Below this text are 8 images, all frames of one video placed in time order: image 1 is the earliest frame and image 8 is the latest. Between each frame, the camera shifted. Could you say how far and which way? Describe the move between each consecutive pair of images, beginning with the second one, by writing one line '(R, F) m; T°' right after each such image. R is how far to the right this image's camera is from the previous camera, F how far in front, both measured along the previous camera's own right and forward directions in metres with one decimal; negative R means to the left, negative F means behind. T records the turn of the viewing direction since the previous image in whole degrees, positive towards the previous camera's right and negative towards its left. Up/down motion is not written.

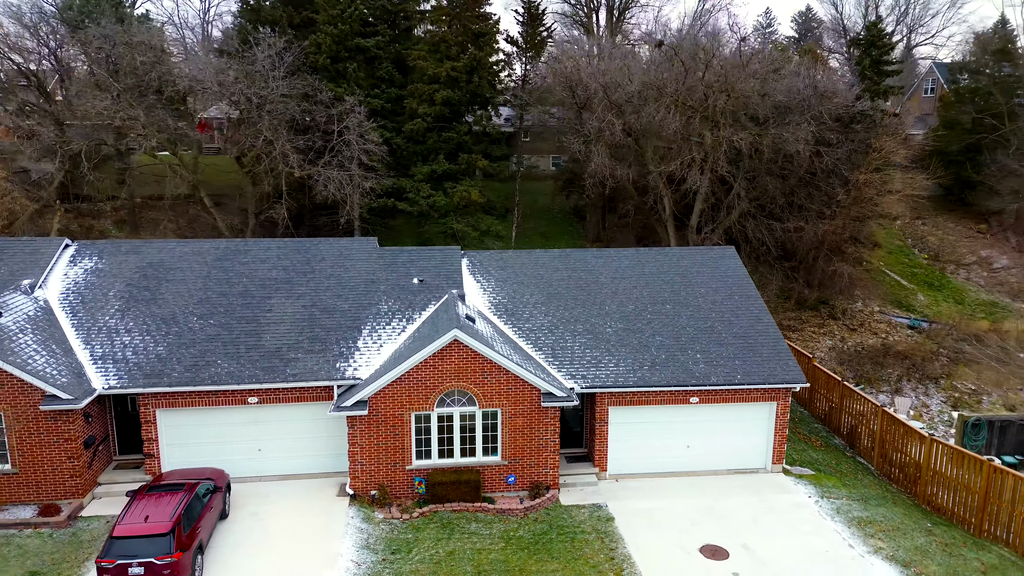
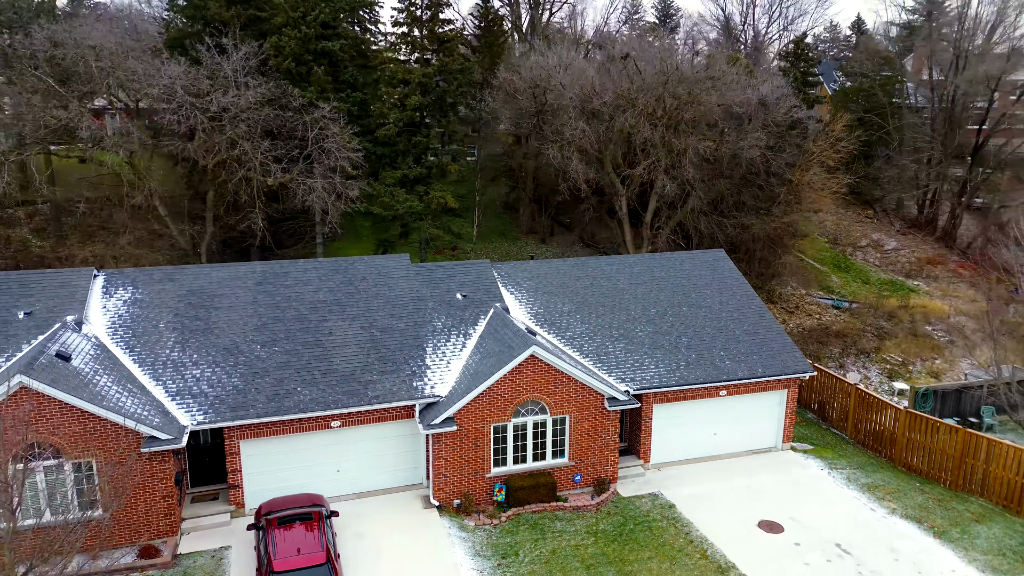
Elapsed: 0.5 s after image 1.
(-3.5, -0.6) m; +11°
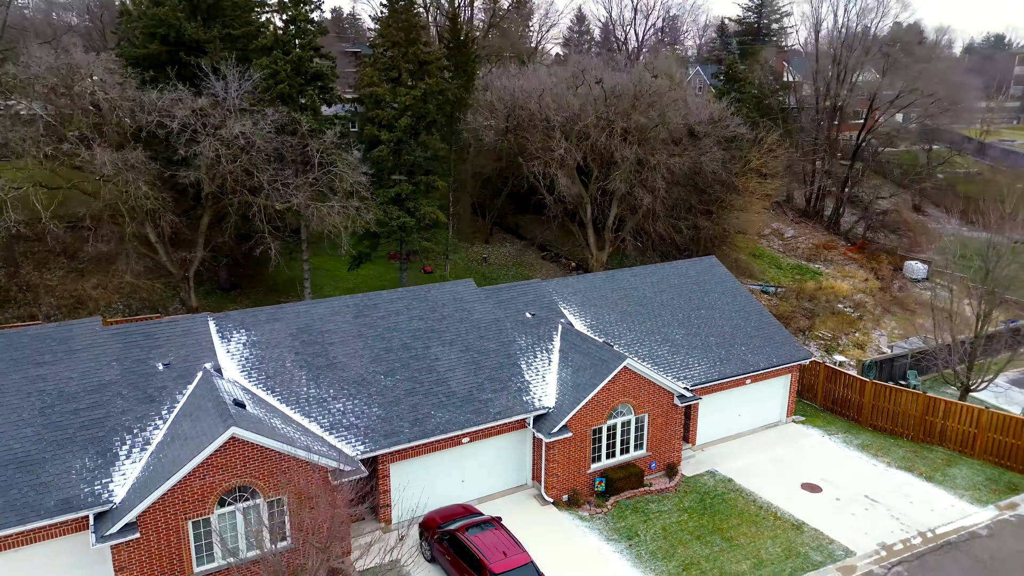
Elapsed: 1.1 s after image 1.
(-4.8, -1.4) m; +12°
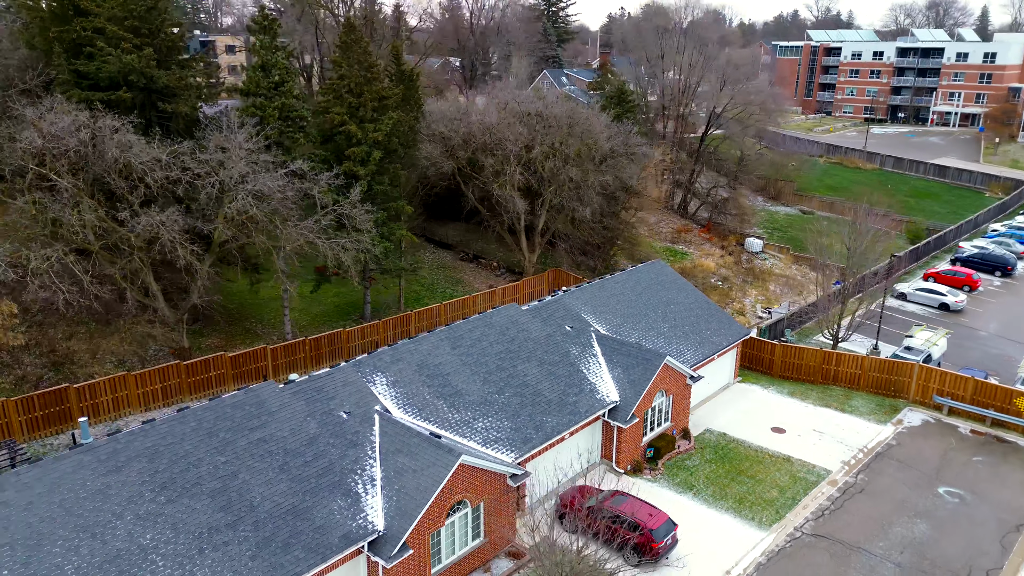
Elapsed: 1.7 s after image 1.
(-7.0, -2.6) m; +17°
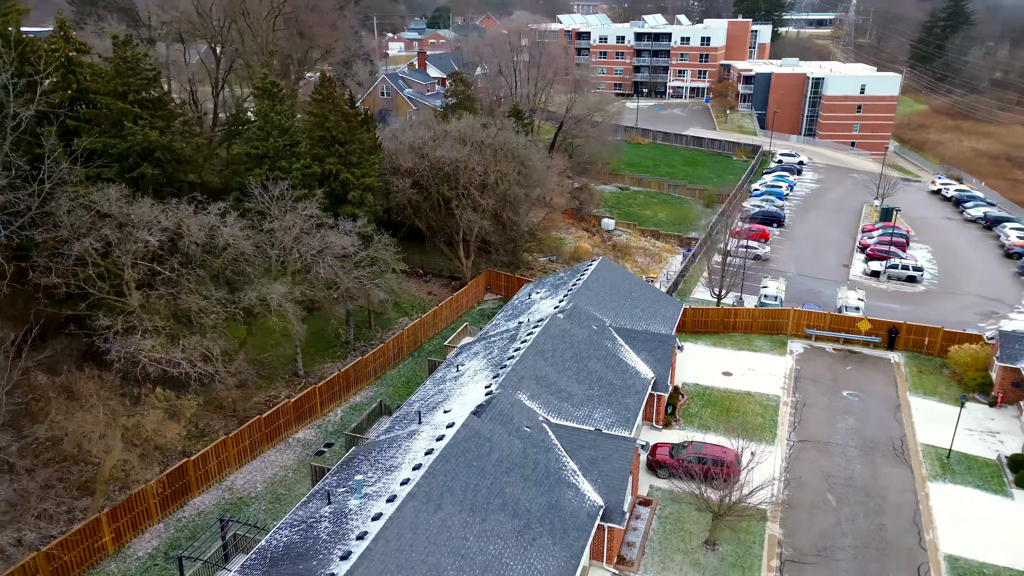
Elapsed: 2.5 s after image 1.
(-10.3, -2.9) m; +21°
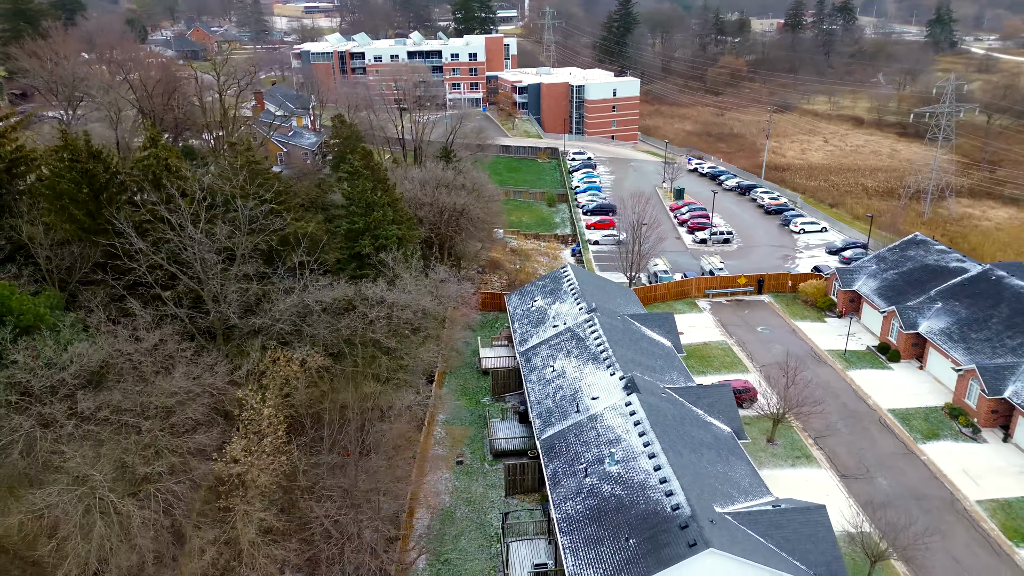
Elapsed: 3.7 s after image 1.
(-14.9, -3.8) m; +23°
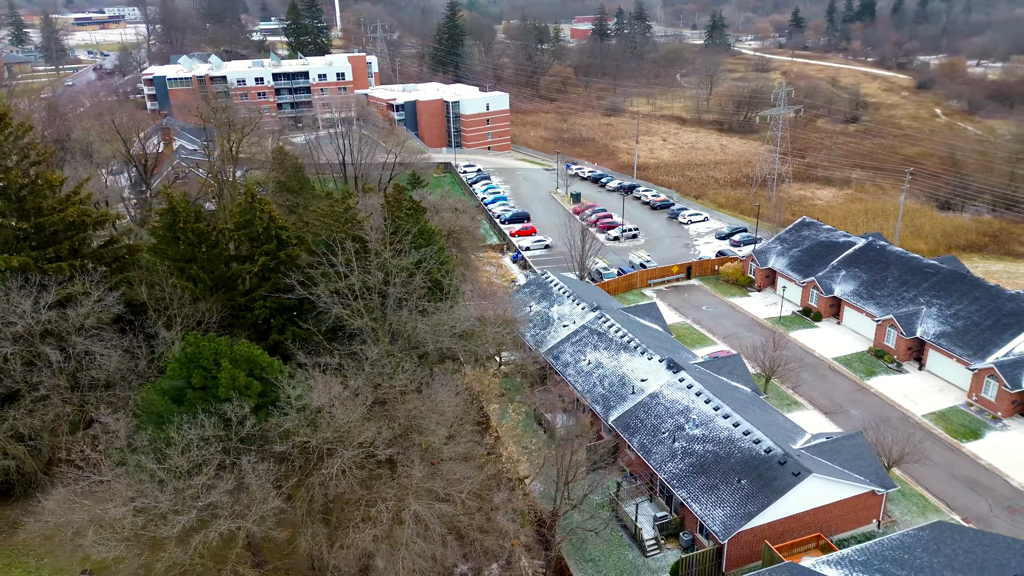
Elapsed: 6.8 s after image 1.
(-10.9, -2.9) m; +15°
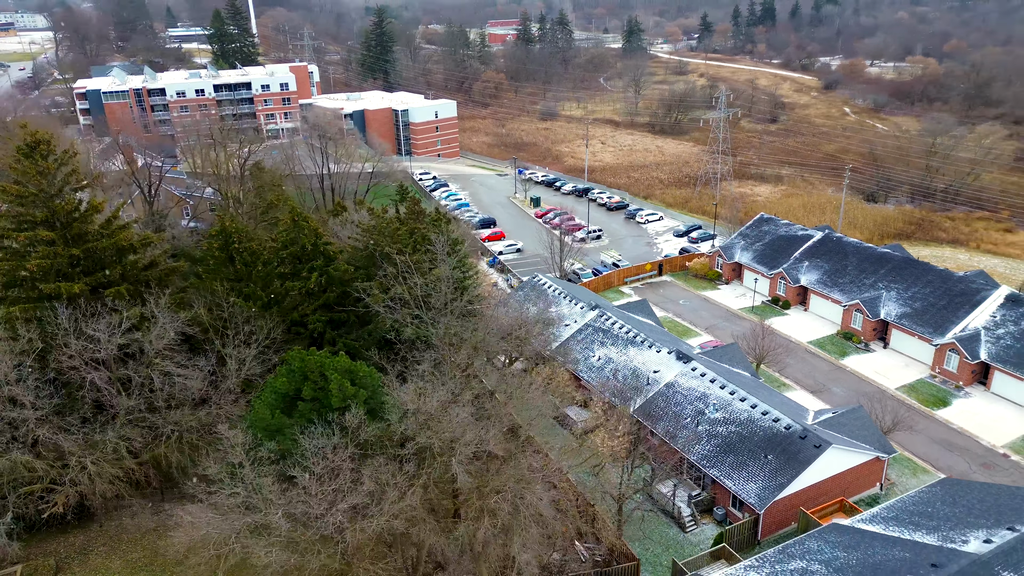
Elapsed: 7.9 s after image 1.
(-4.9, -1.5) m; +7°
